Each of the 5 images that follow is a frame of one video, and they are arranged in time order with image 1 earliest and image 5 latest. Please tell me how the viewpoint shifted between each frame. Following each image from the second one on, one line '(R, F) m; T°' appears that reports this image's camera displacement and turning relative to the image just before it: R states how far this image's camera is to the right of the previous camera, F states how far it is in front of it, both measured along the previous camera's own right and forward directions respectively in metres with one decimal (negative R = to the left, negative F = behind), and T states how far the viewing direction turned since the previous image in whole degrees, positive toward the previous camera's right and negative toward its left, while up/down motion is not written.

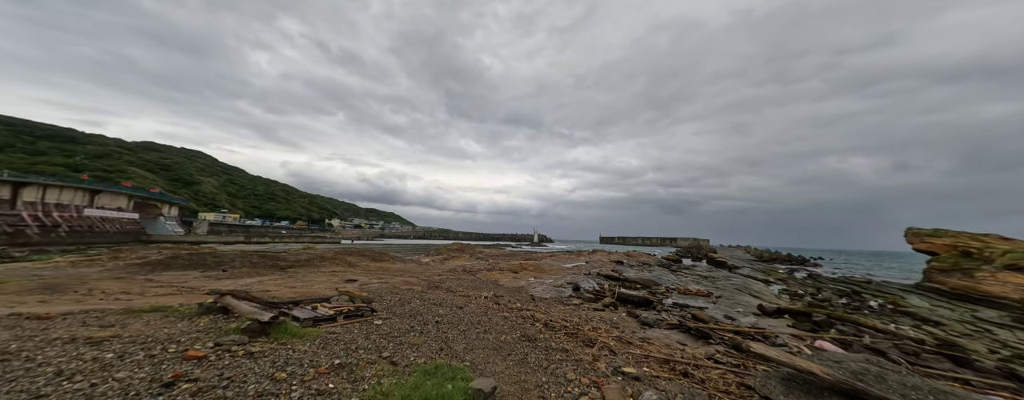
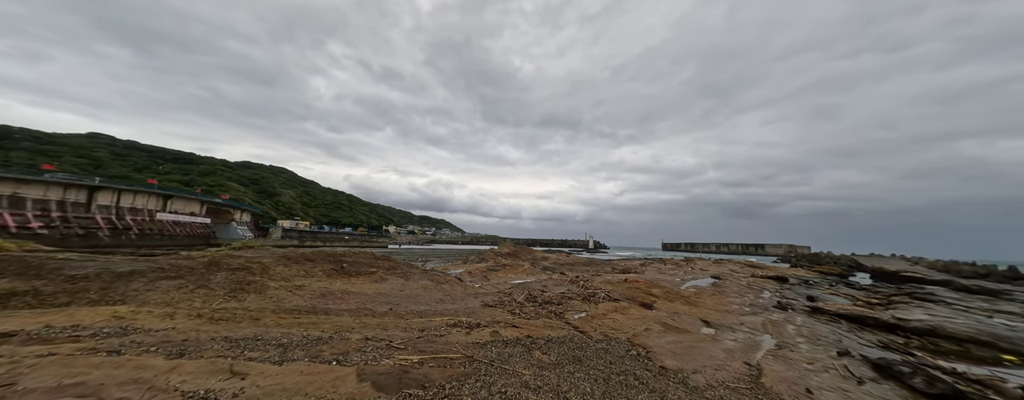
(-2.3, +6.4) m; -9°
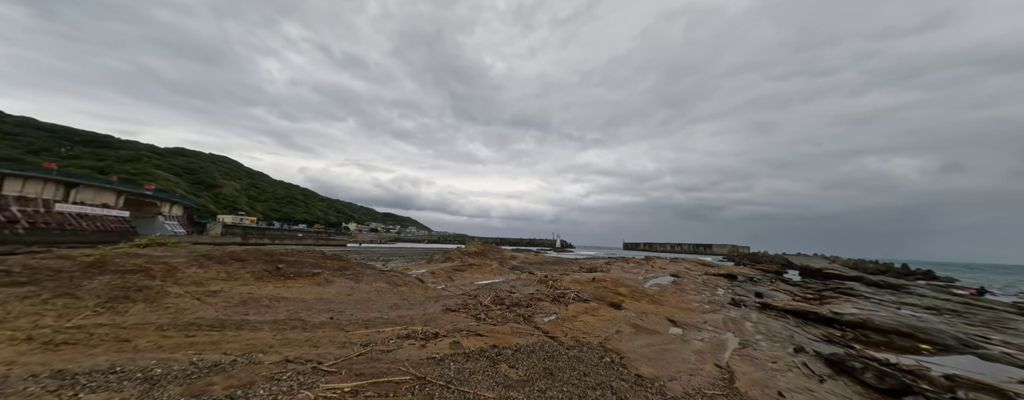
(+0.1, +0.9) m; +6°
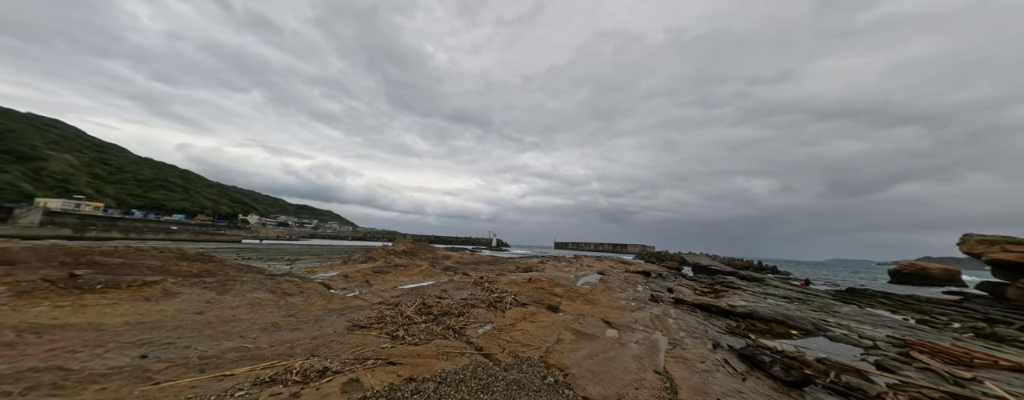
(+0.1, +1.4) m; +13°
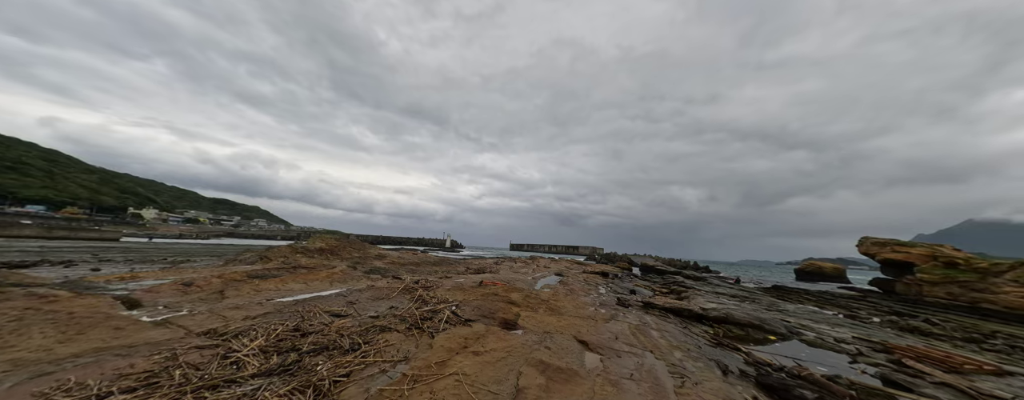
(+0.4, +3.7) m; +9°
